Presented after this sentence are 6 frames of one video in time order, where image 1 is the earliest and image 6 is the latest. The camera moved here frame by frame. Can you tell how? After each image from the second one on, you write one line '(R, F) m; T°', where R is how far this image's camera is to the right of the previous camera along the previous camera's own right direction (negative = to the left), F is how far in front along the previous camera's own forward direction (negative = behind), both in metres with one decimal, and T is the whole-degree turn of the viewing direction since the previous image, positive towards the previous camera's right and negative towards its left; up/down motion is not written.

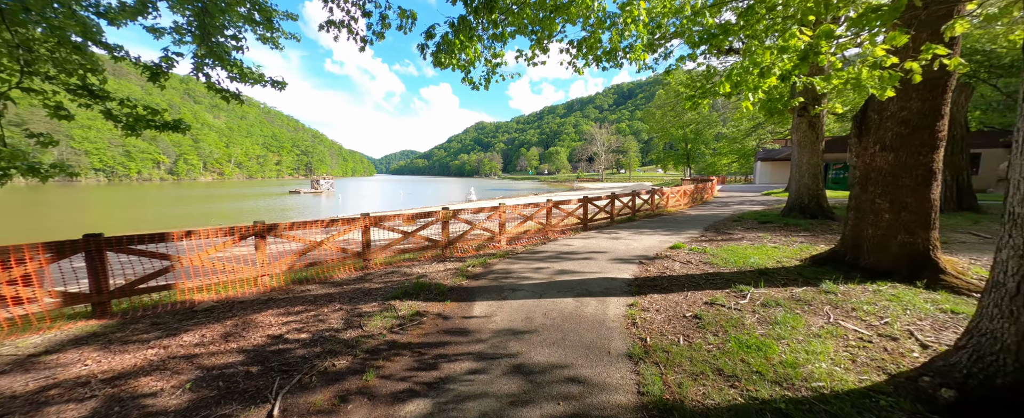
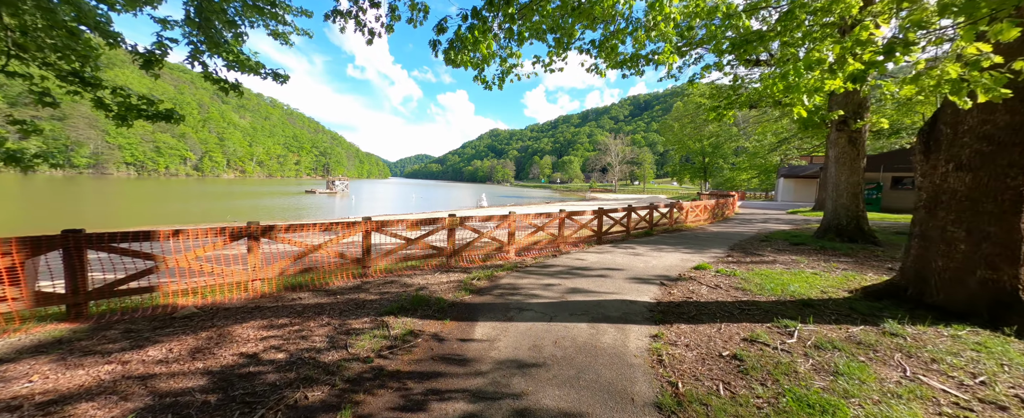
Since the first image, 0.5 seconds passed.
(0.0, +0.5) m; -2°
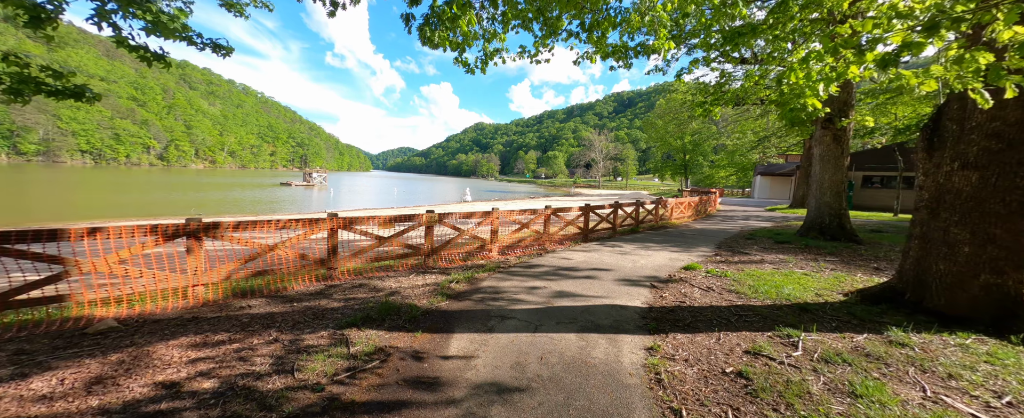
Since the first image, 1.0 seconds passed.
(0.0, +0.5) m; +3°
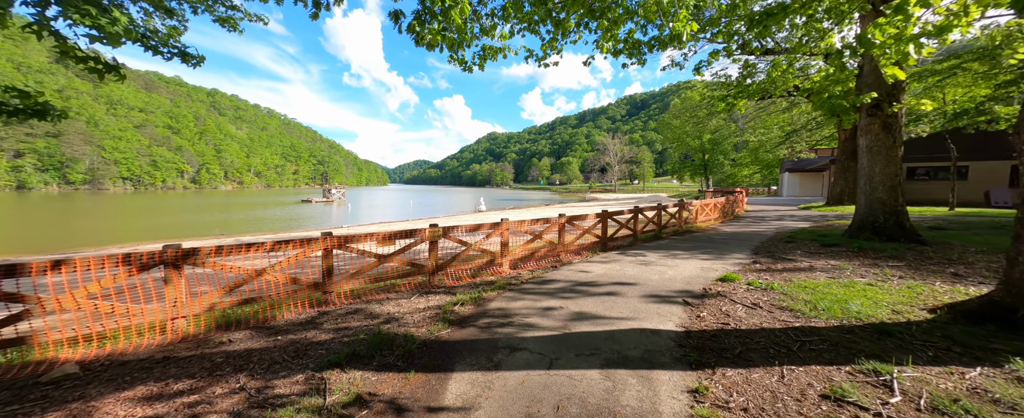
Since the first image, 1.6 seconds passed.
(+0.1, +0.6) m; -3°
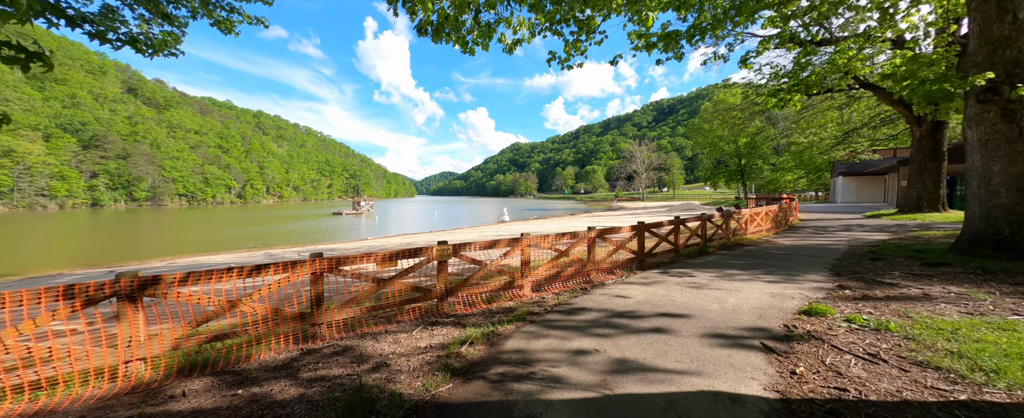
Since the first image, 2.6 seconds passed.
(+0.1, +1.0) m; -4°
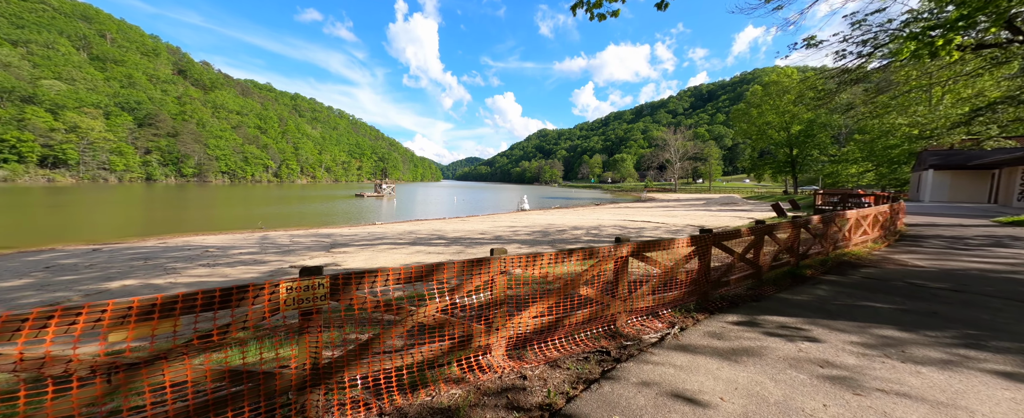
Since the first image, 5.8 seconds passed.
(+0.6, +2.9) m; -4°
